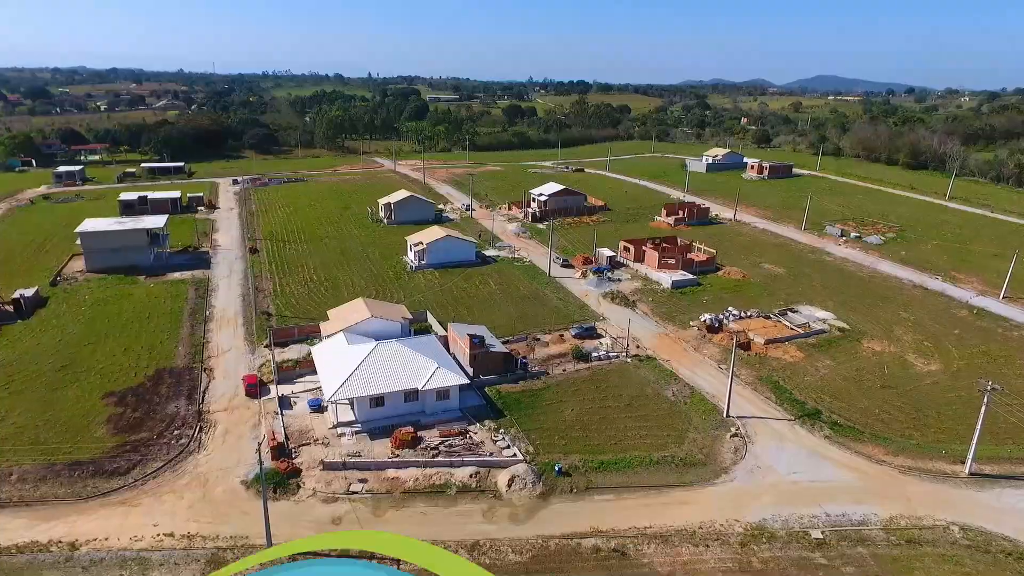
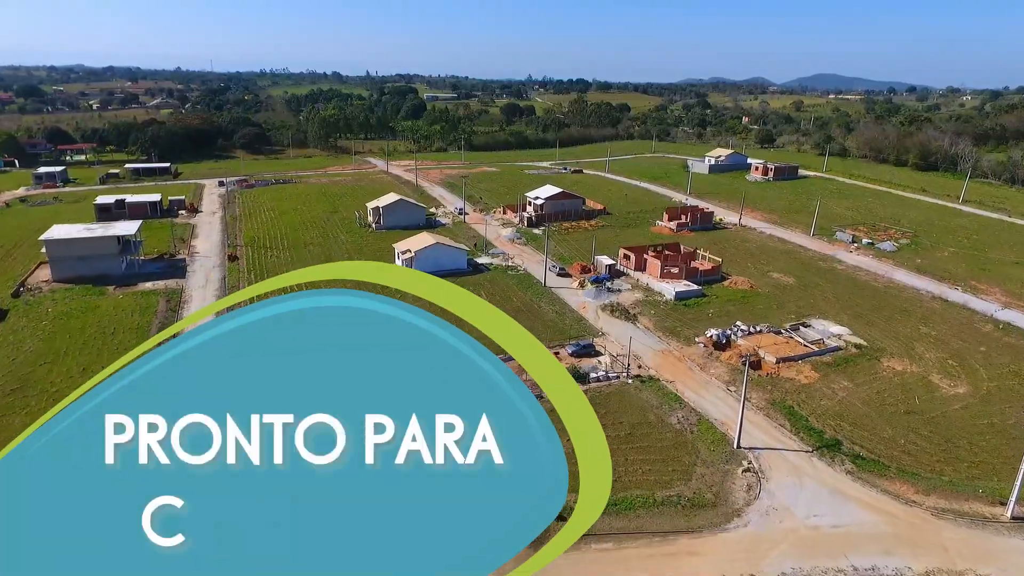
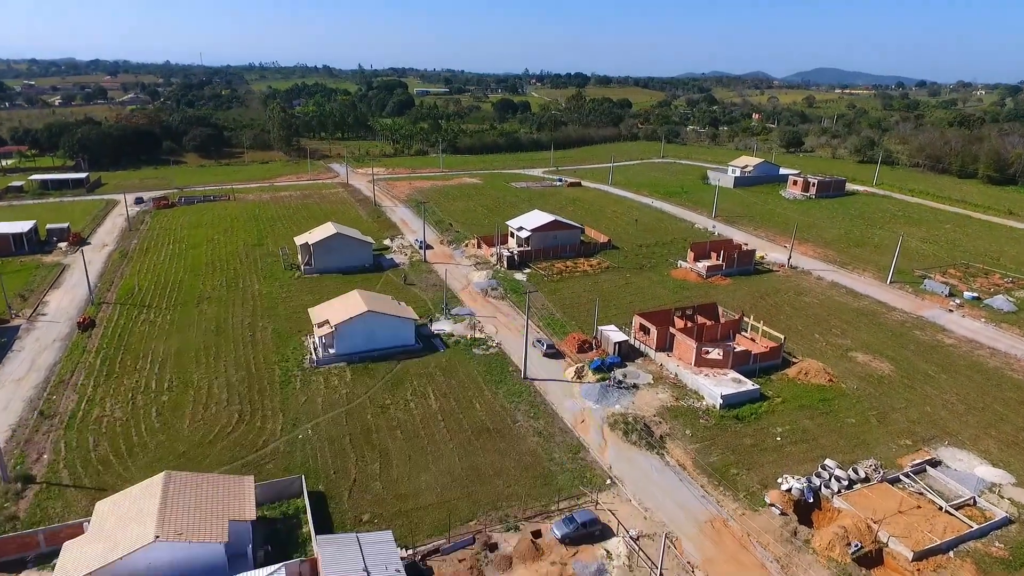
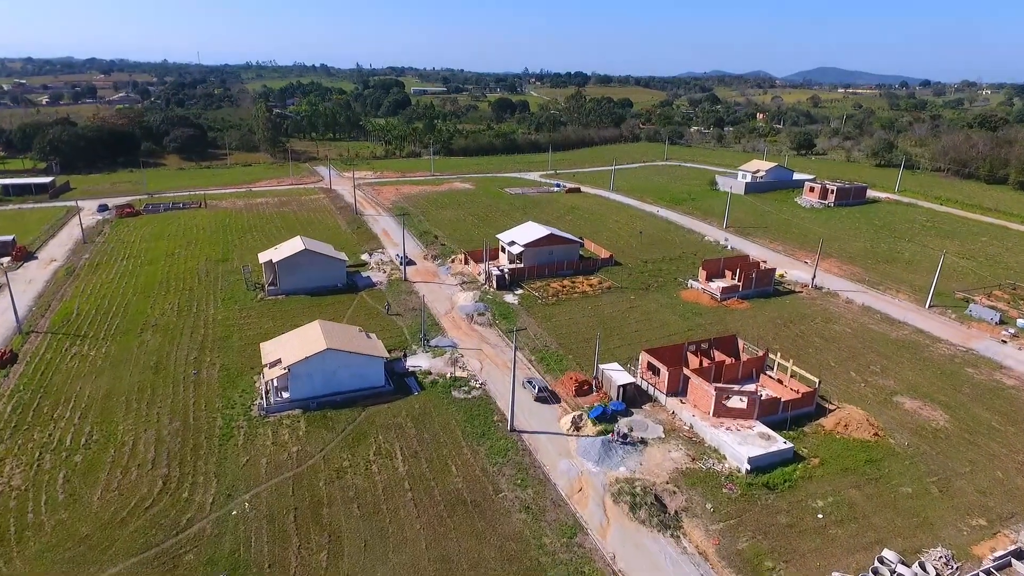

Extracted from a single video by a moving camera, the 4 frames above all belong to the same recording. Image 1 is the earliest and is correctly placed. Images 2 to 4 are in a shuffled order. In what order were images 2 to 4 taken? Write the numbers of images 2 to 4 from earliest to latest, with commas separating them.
2, 3, 4
